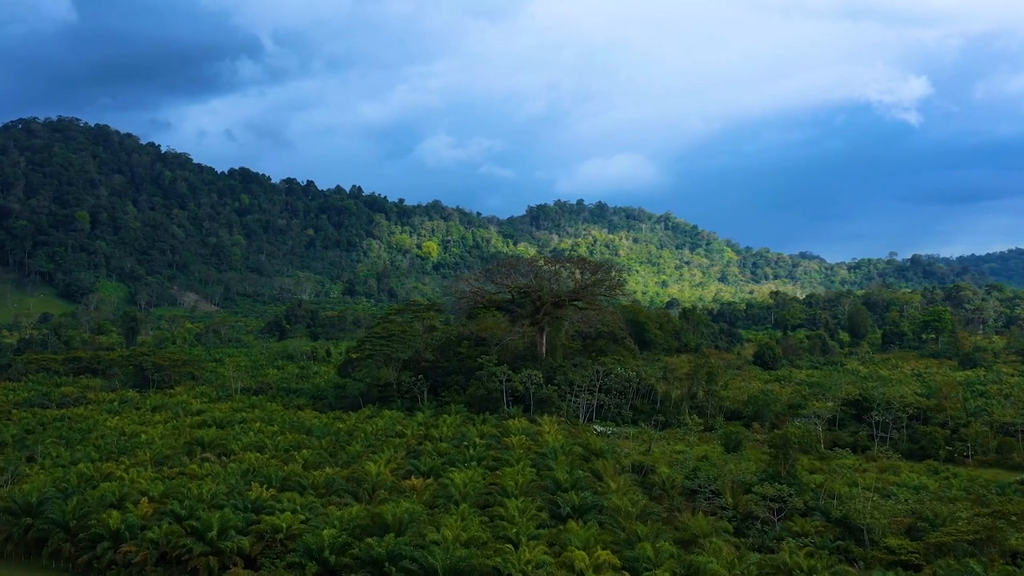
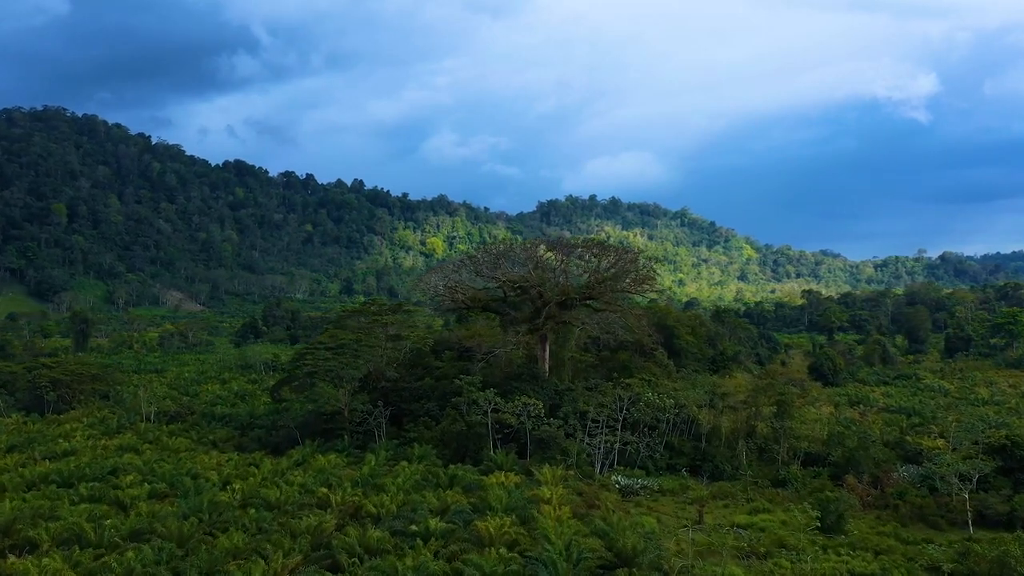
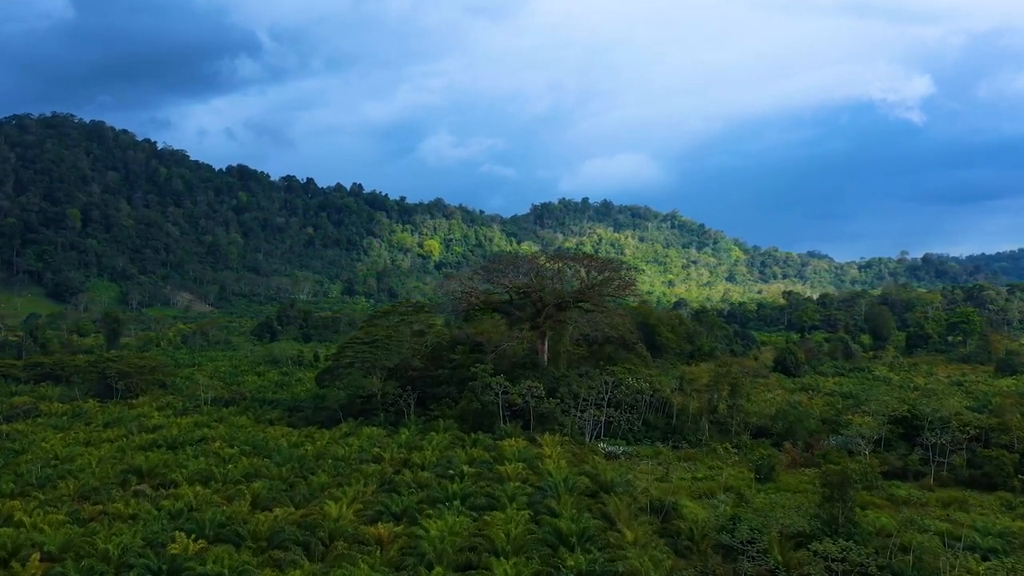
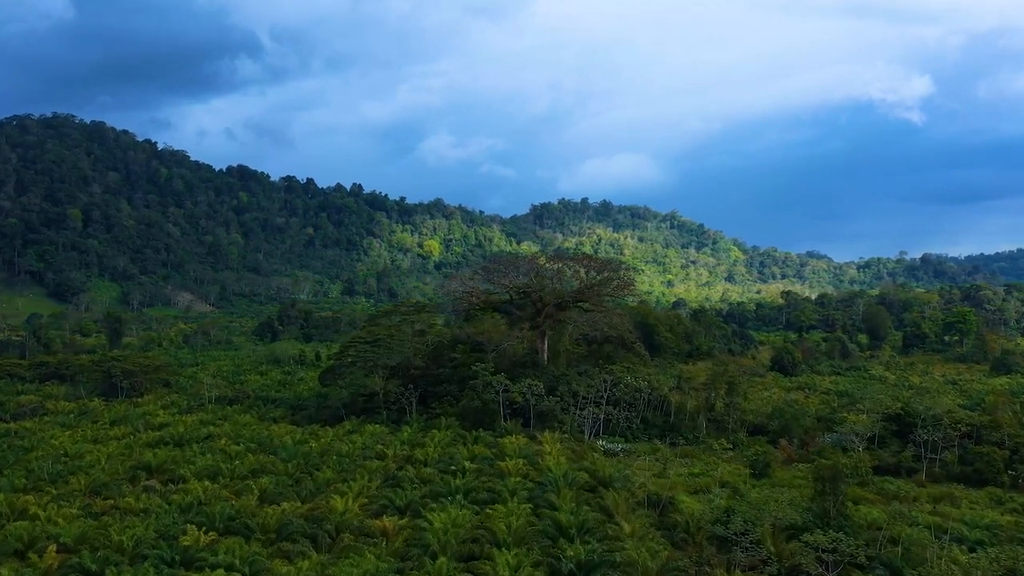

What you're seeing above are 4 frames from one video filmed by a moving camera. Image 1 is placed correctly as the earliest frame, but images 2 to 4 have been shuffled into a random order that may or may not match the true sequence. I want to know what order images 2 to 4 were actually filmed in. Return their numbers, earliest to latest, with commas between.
4, 3, 2
